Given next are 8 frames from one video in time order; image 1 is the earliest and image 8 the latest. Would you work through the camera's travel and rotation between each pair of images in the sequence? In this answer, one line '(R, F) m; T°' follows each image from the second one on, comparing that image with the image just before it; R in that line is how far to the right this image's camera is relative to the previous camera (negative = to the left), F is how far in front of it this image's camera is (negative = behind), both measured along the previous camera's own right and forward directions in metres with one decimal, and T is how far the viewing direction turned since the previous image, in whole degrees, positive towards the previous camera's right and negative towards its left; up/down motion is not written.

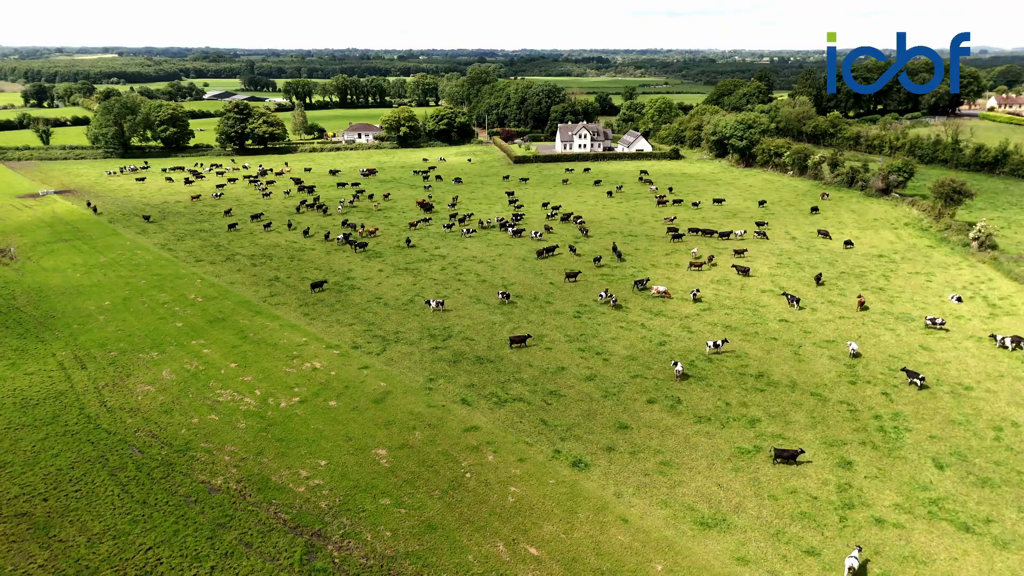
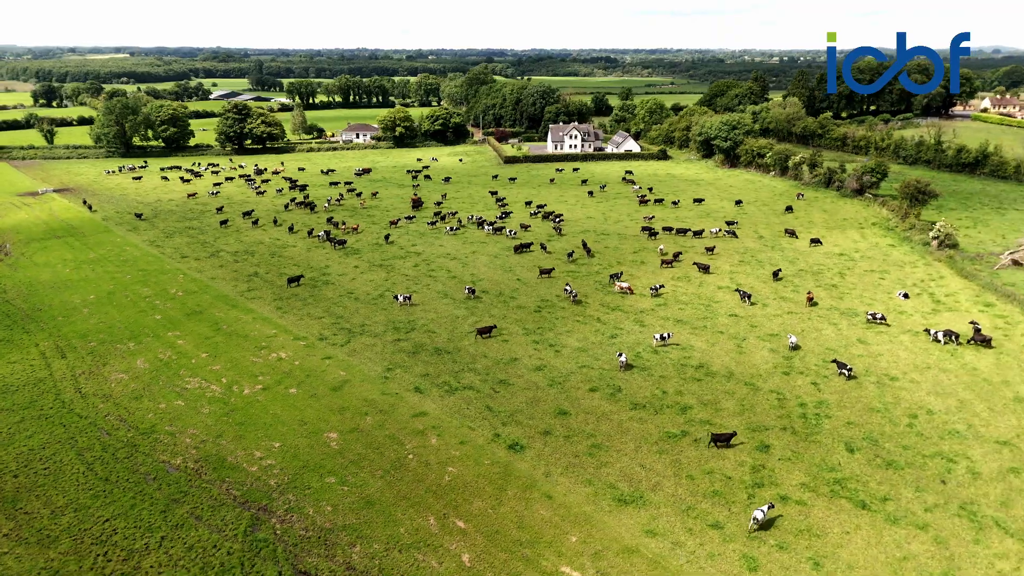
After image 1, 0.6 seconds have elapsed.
(+2.0, -1.3) m; -1°
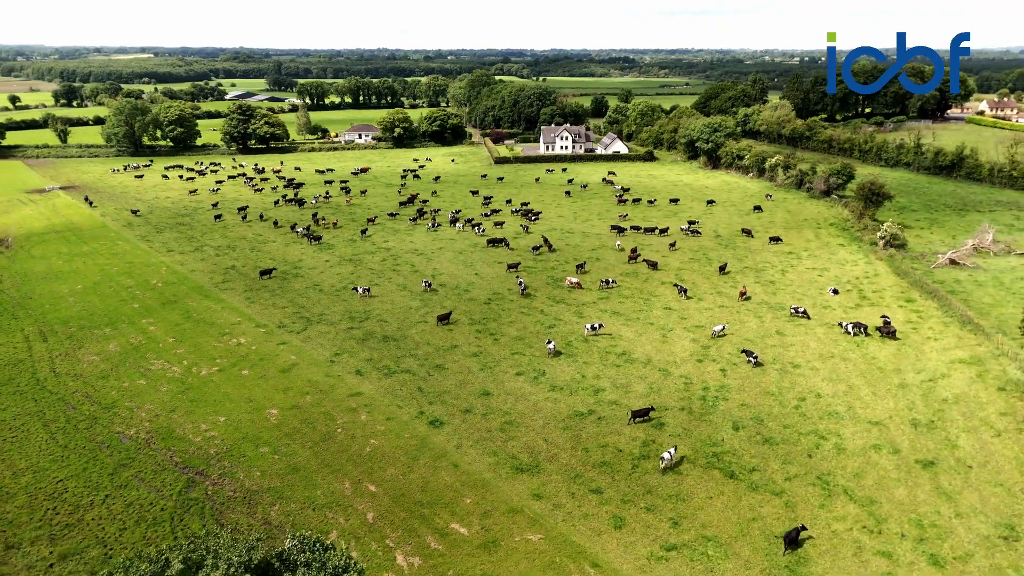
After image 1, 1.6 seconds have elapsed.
(+3.1, -2.1) m; -1°
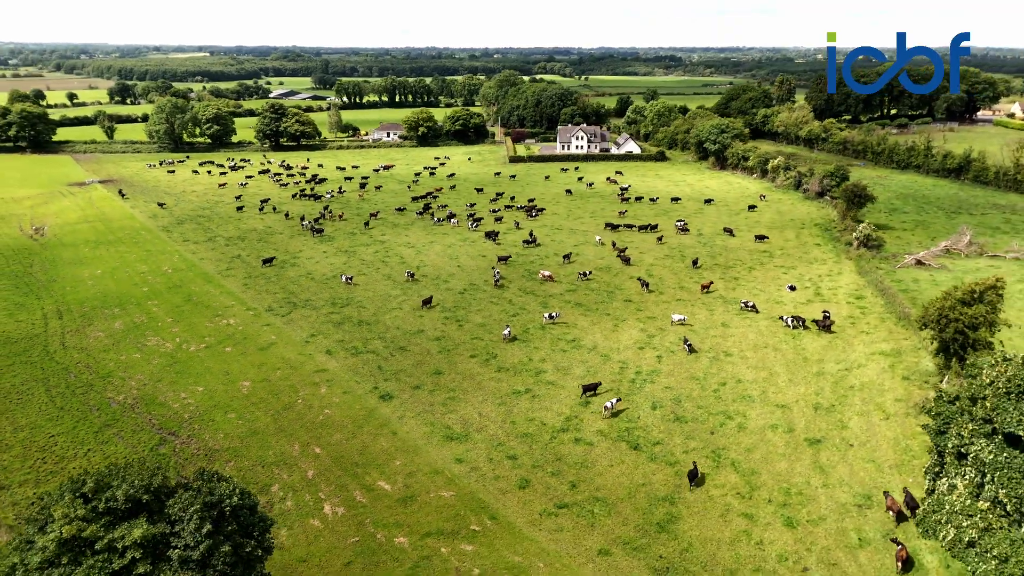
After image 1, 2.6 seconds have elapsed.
(+3.5, -2.2) m; -3°
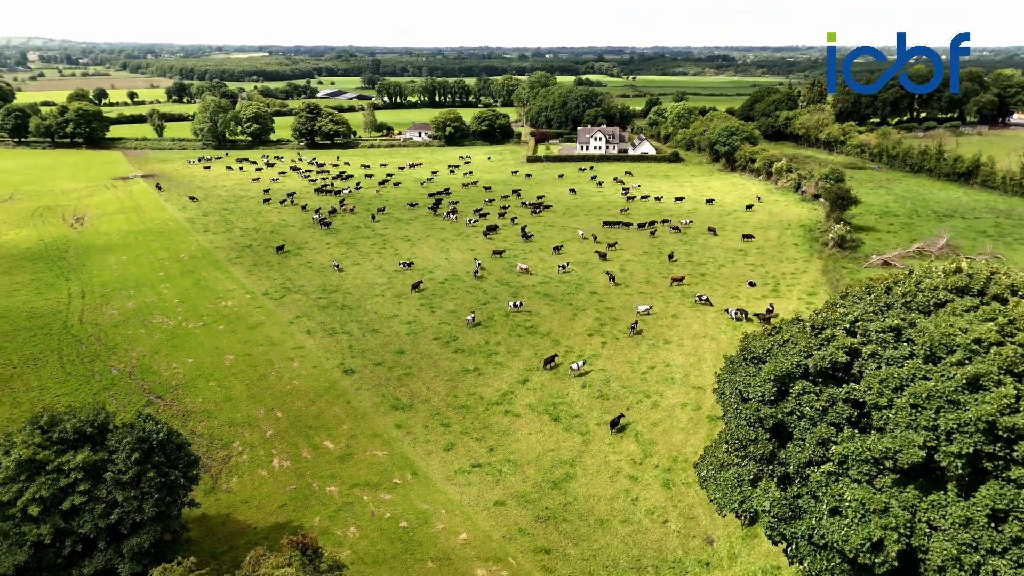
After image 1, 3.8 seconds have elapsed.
(+3.8, -2.5) m; -4°
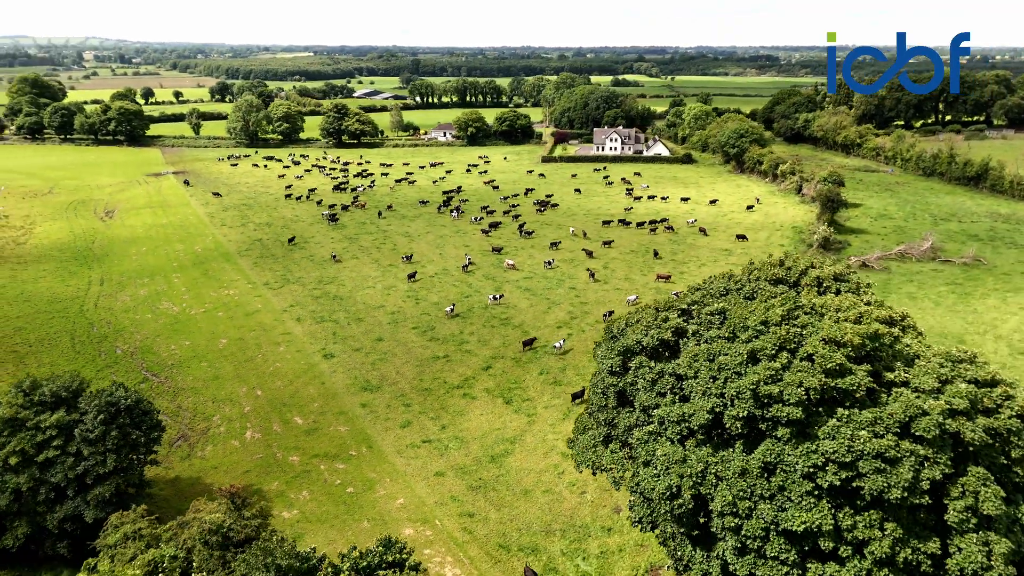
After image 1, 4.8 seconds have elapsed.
(+2.9, -1.8) m; -3°
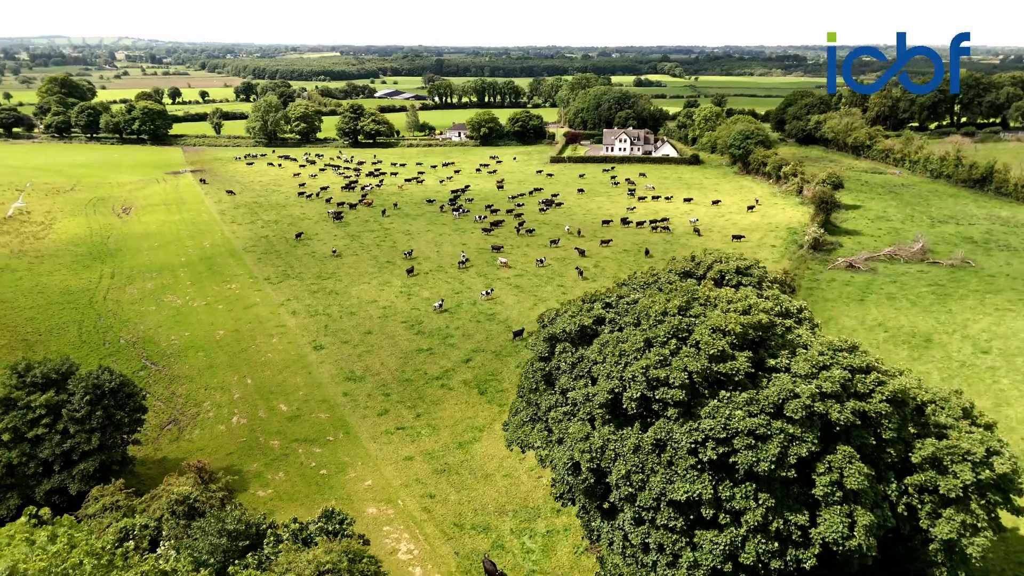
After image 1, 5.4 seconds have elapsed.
(+1.8, -1.1) m; -2°
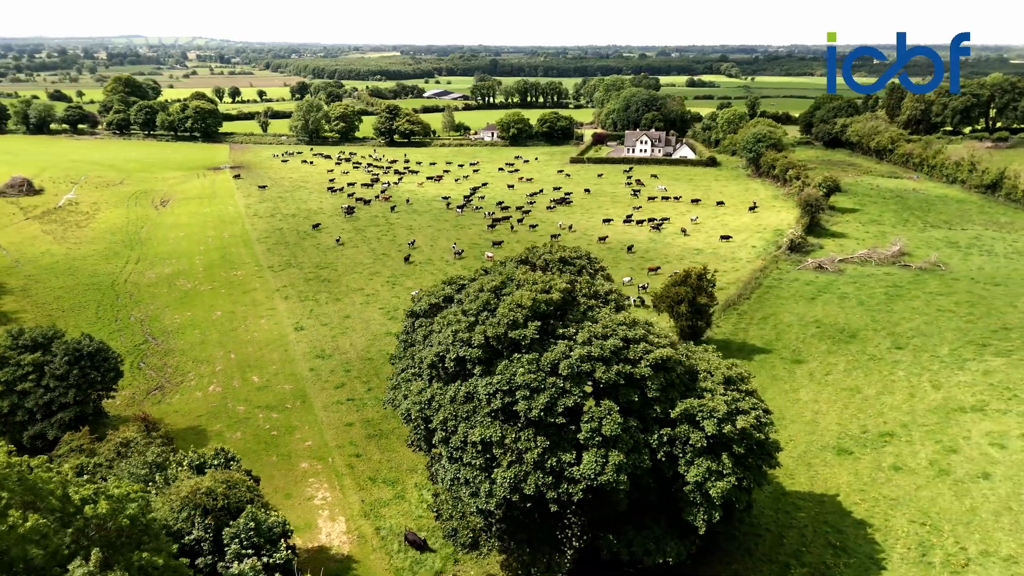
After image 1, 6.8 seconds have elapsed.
(+4.3, -2.5) m; -4°
